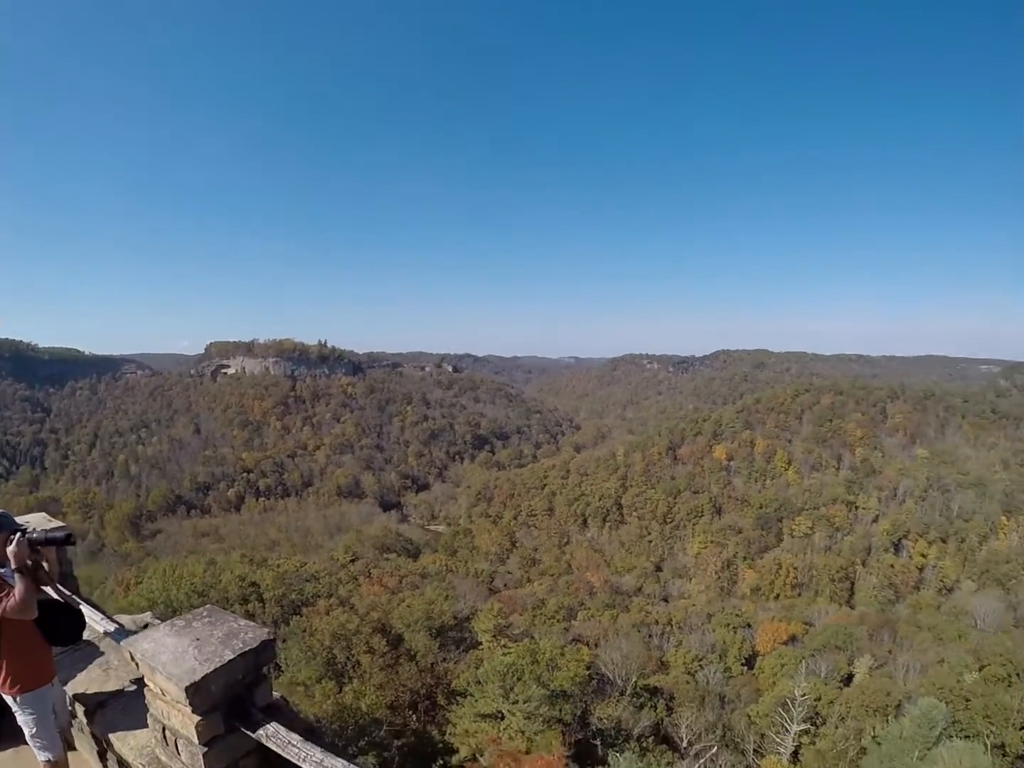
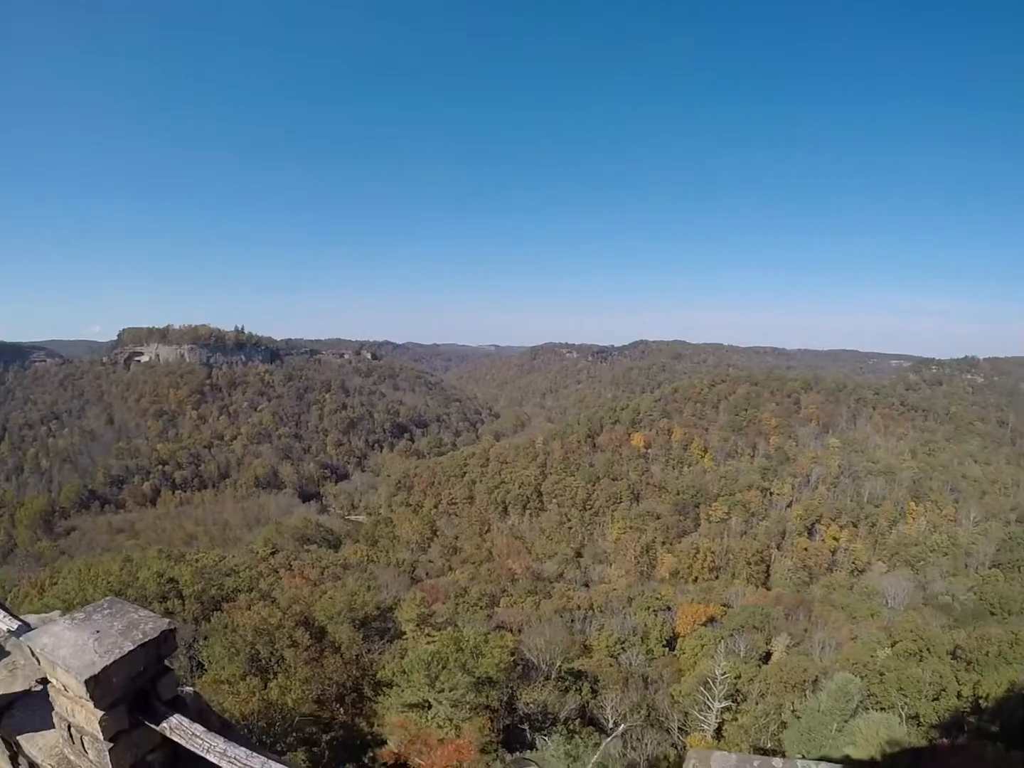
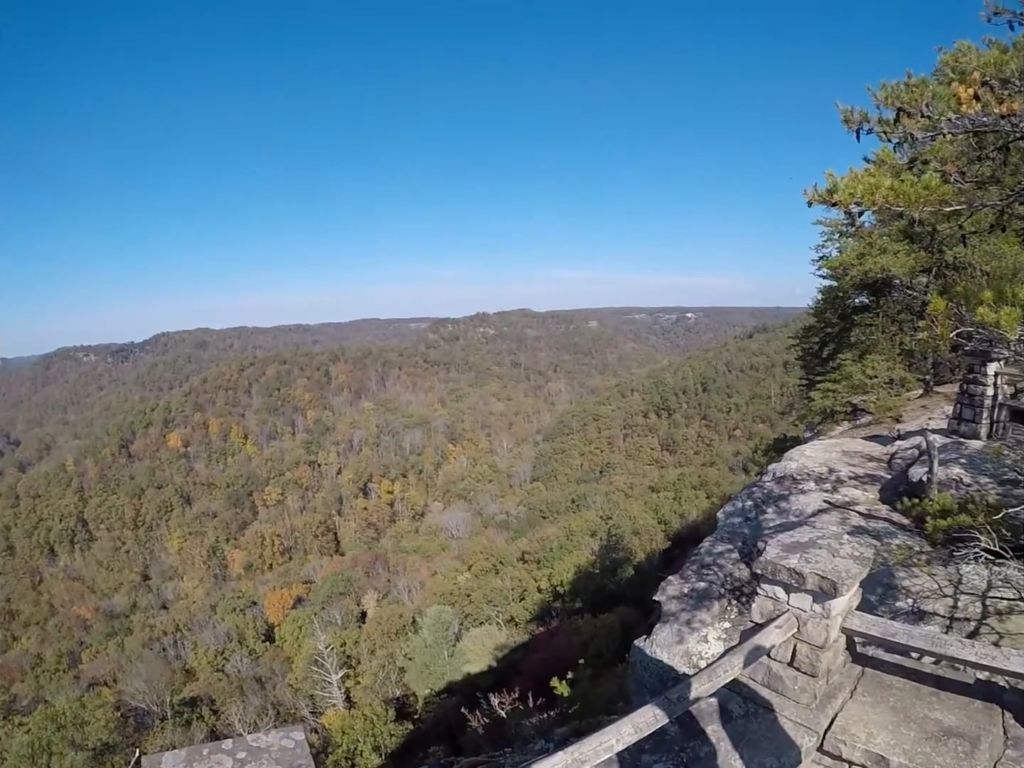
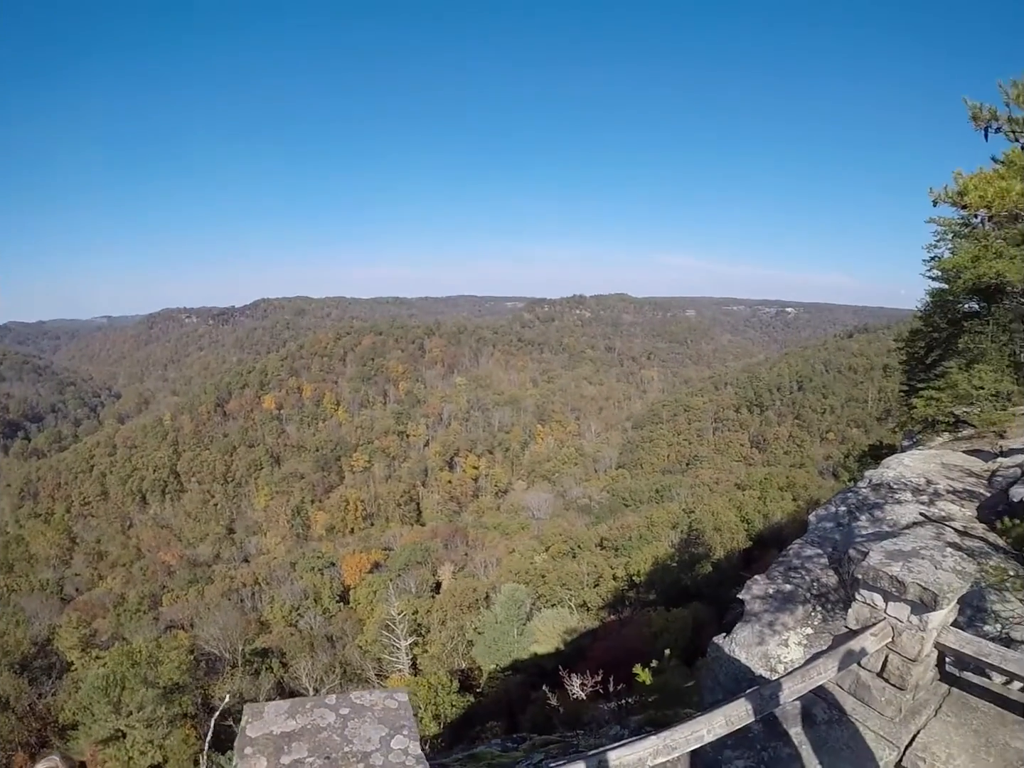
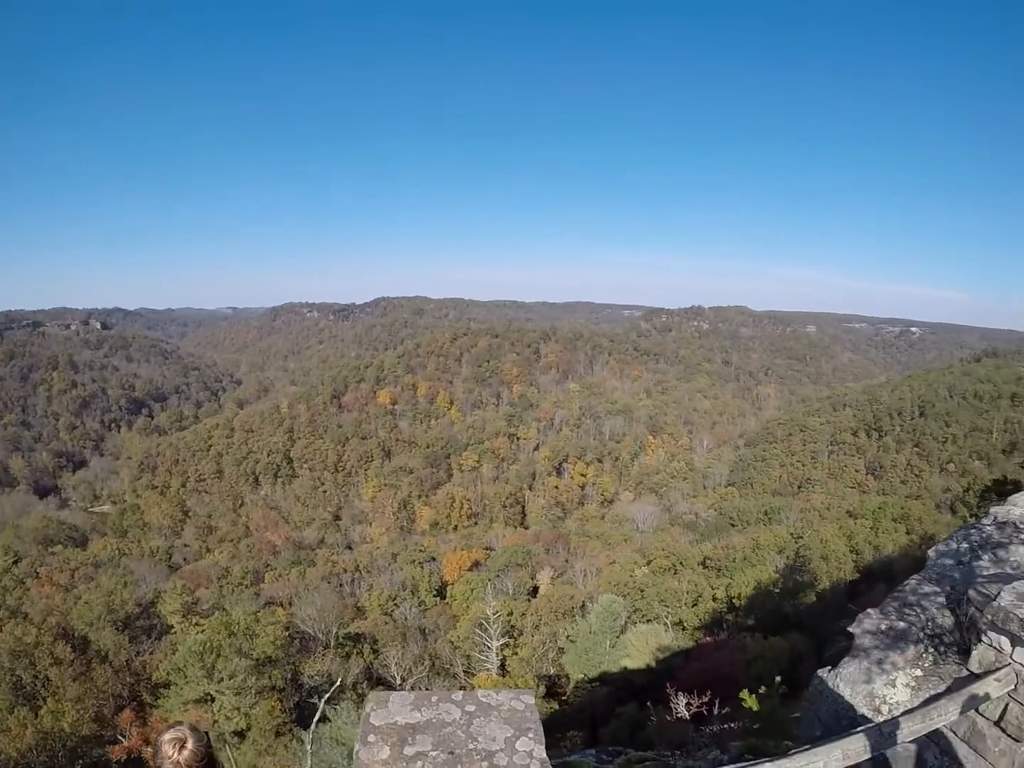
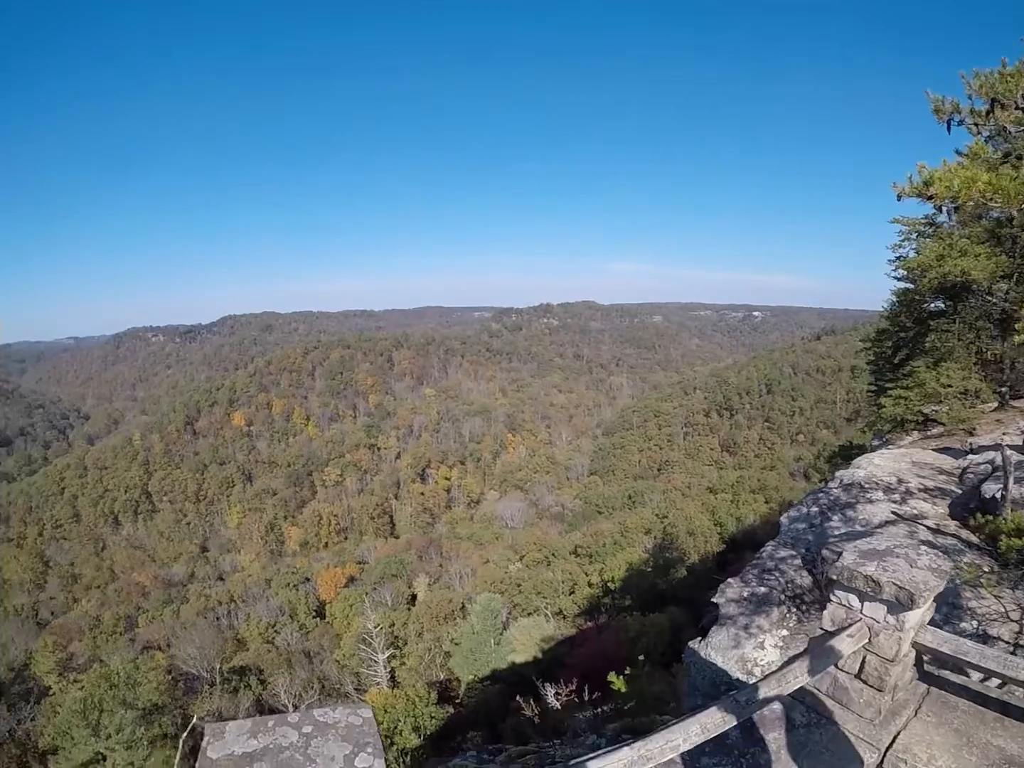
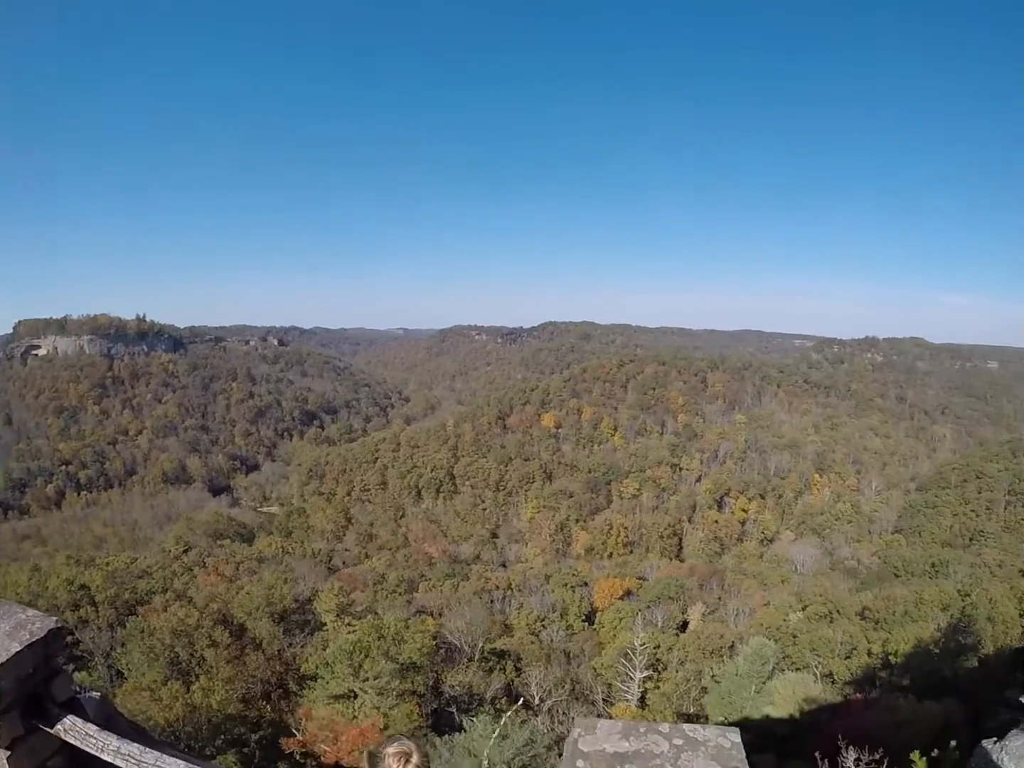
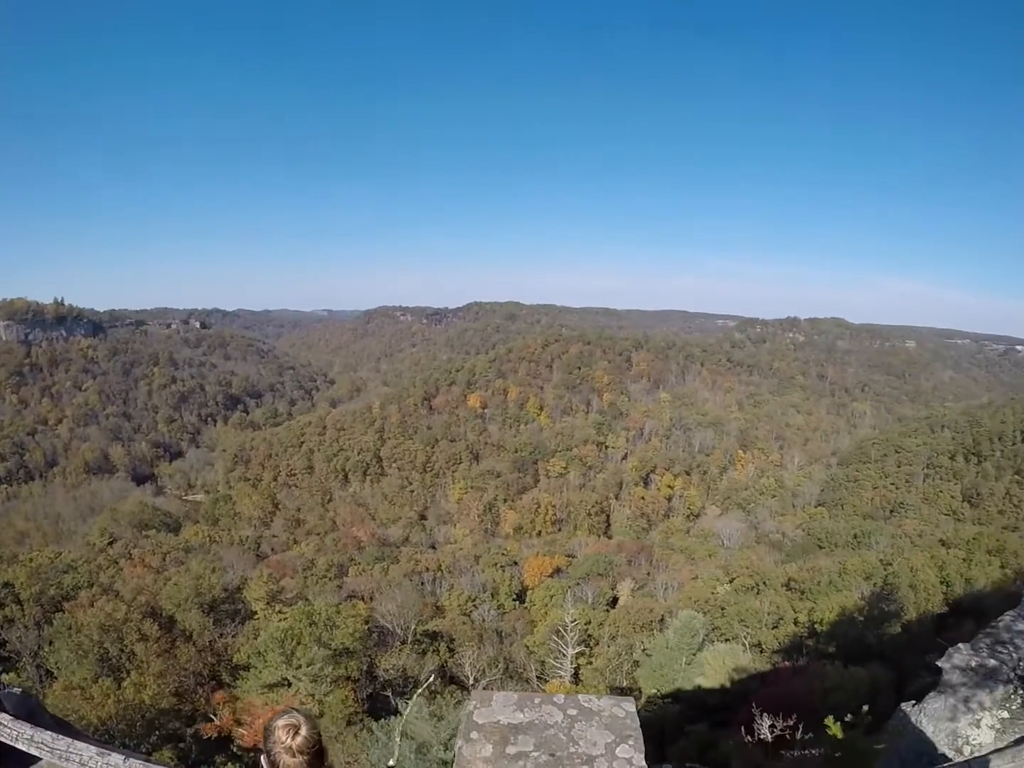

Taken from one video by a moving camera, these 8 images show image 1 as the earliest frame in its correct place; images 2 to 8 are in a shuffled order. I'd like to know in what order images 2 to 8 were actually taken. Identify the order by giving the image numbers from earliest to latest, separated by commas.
2, 7, 8, 5, 4, 3, 6
